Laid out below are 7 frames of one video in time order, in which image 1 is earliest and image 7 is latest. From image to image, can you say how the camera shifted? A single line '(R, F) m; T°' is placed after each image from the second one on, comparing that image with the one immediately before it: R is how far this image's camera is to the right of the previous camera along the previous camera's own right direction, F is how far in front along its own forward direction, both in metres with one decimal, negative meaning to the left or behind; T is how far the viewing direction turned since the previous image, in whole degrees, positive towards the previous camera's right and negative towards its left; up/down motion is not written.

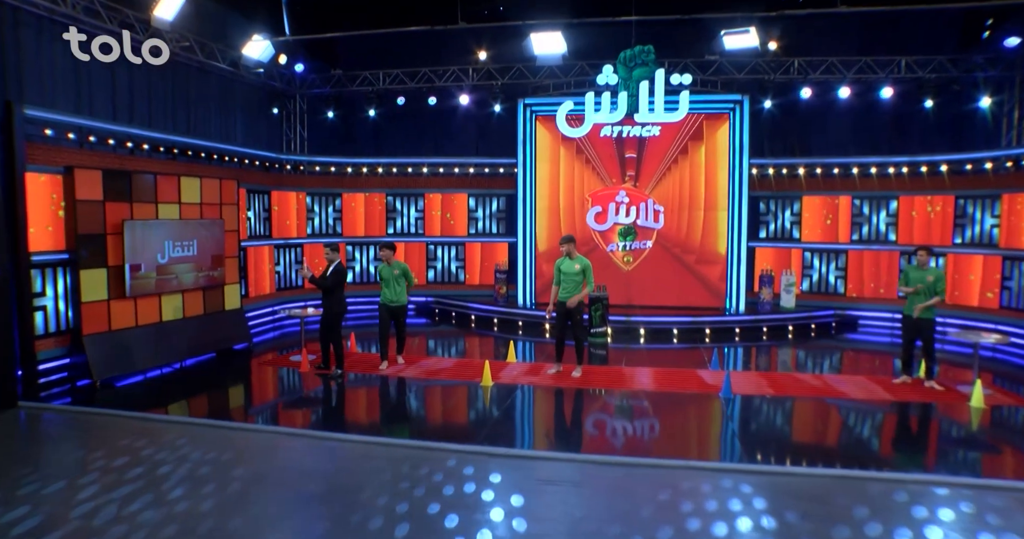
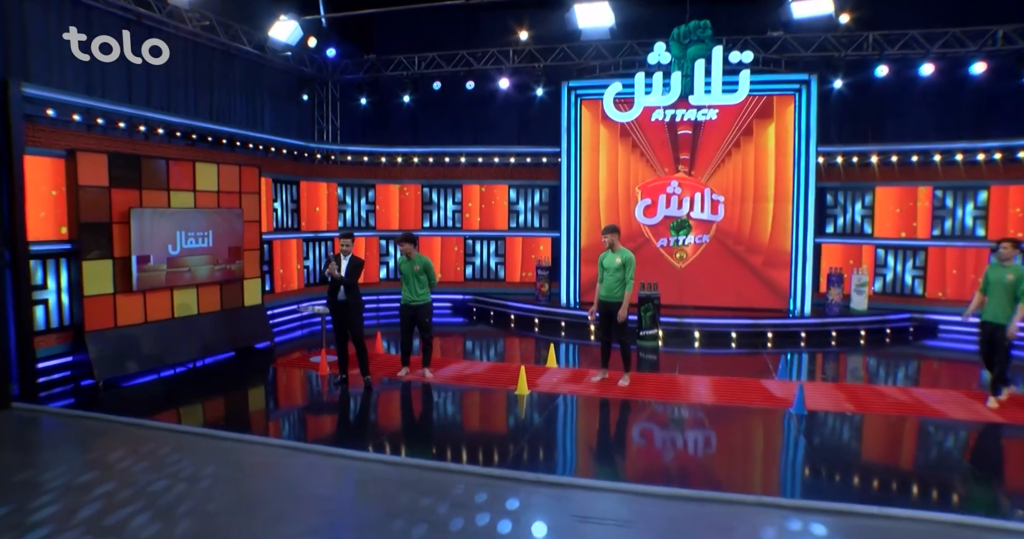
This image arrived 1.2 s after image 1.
(+0.1, +0.9) m; -4°
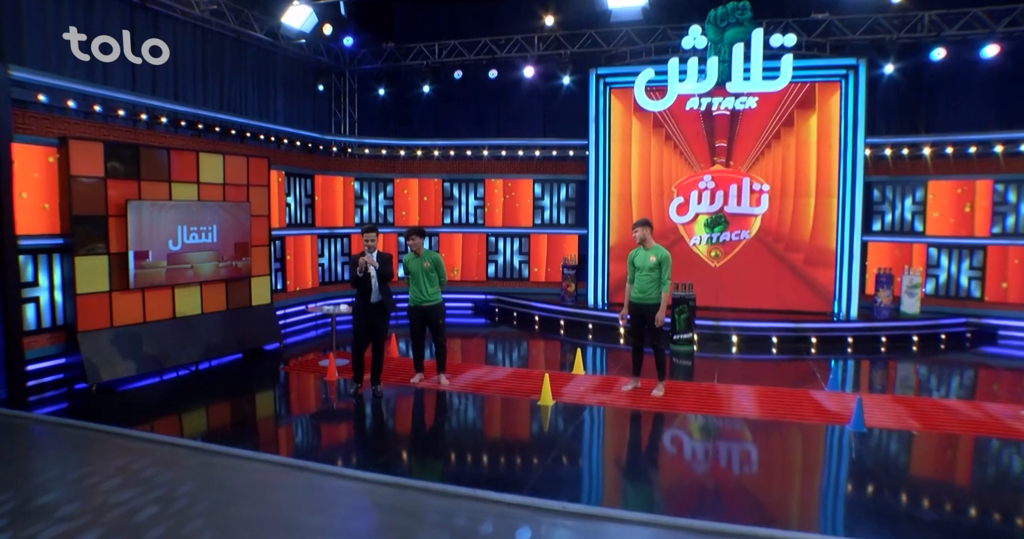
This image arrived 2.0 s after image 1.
(0.0, +0.6) m; -2°
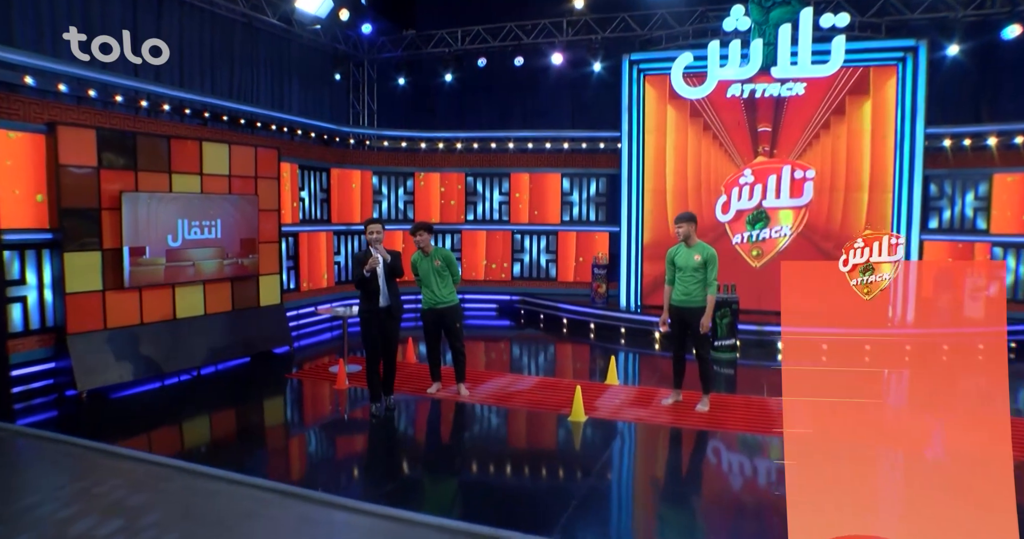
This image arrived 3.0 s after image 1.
(0.0, +0.7) m; -2°
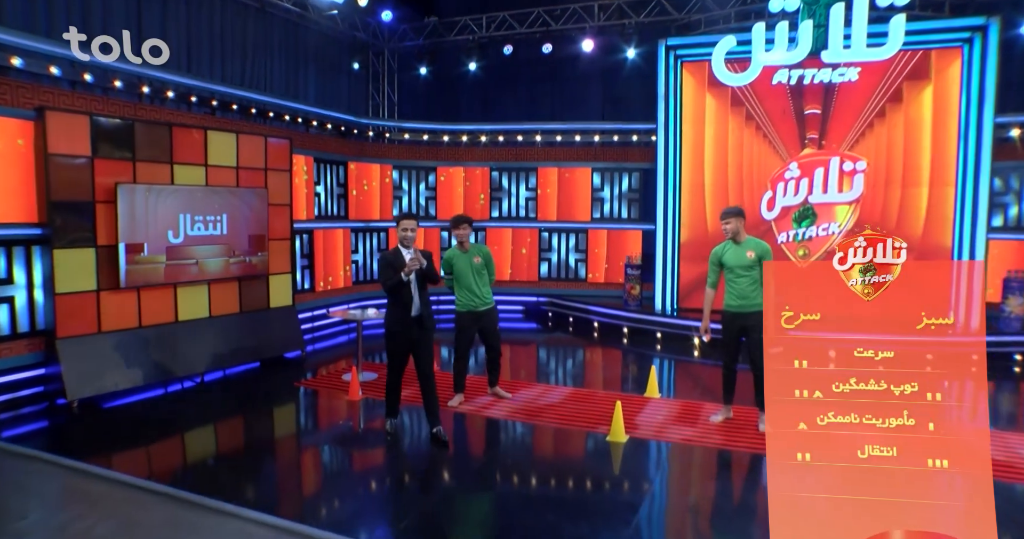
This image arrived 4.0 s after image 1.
(0.0, +0.6) m; -2°
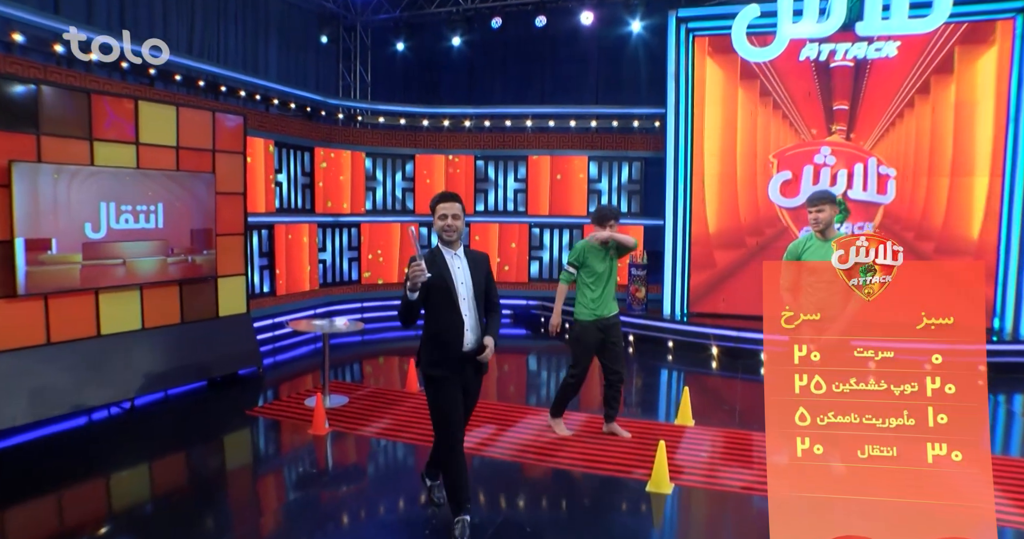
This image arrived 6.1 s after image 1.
(-0.3, +1.1) m; +3°
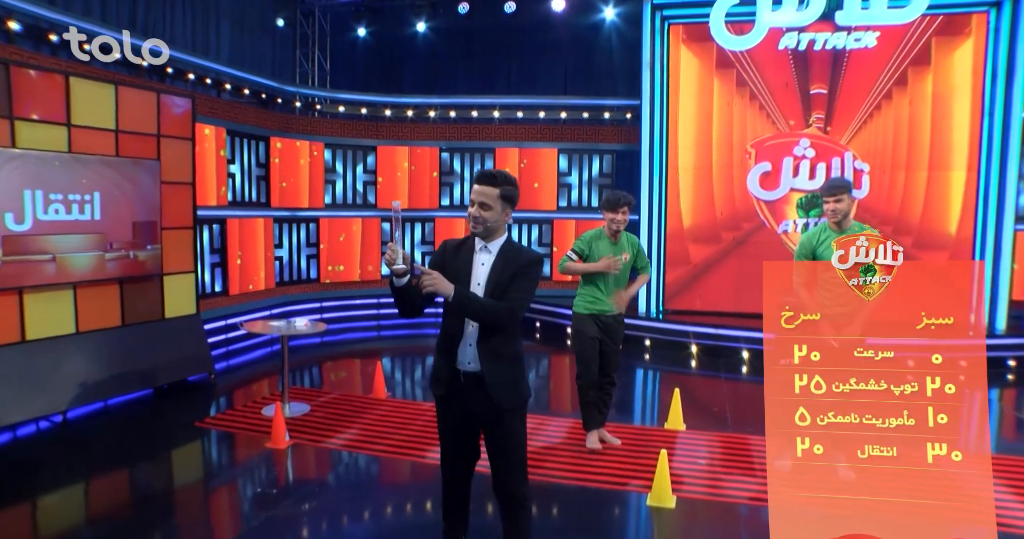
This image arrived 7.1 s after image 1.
(-0.2, +0.4) m; +4°
